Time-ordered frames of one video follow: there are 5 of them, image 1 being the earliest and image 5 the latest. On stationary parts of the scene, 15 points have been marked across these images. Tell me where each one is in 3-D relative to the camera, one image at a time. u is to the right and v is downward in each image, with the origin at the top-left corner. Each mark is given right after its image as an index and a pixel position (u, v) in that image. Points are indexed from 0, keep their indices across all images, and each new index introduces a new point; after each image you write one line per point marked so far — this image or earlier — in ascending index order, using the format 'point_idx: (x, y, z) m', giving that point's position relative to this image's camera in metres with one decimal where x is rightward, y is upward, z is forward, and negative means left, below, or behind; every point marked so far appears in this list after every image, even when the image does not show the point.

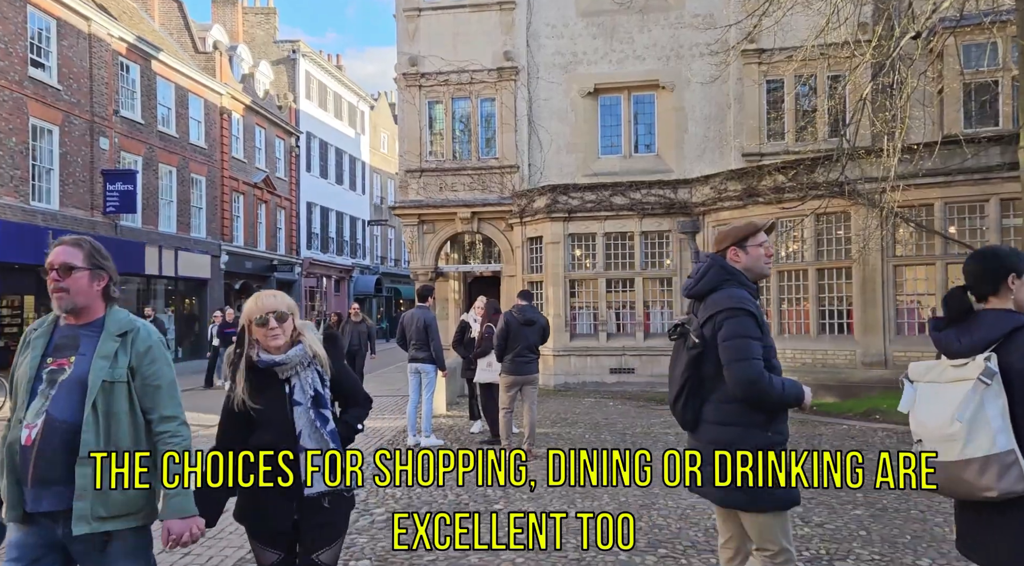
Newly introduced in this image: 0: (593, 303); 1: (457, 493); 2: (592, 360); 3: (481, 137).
0: (+1.4, -0.4, +14.7) m
1: (-0.5, -1.6, +6.6) m
2: (+1.4, -1.4, +14.5) m
3: (-0.6, +2.9, +16.6) m
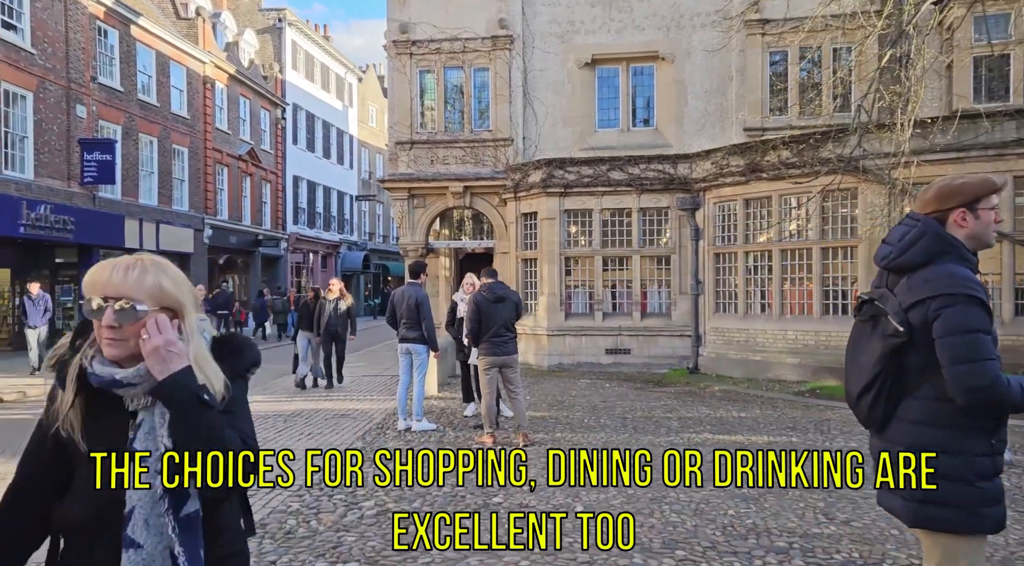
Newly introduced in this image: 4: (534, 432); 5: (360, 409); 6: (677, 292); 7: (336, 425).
0: (+1.3, 0.0, +14.3) m
1: (-0.5, -1.5, +6.2) m
2: (+1.3, -1.0, +14.1) m
3: (-0.7, +3.4, +16.1) m
4: (+0.2, -1.4, +8.0) m
5: (-1.9, -1.7, +10.8) m
6: (+2.8, -0.2, +13.9) m
7: (-2.0, -1.7, +9.6) m
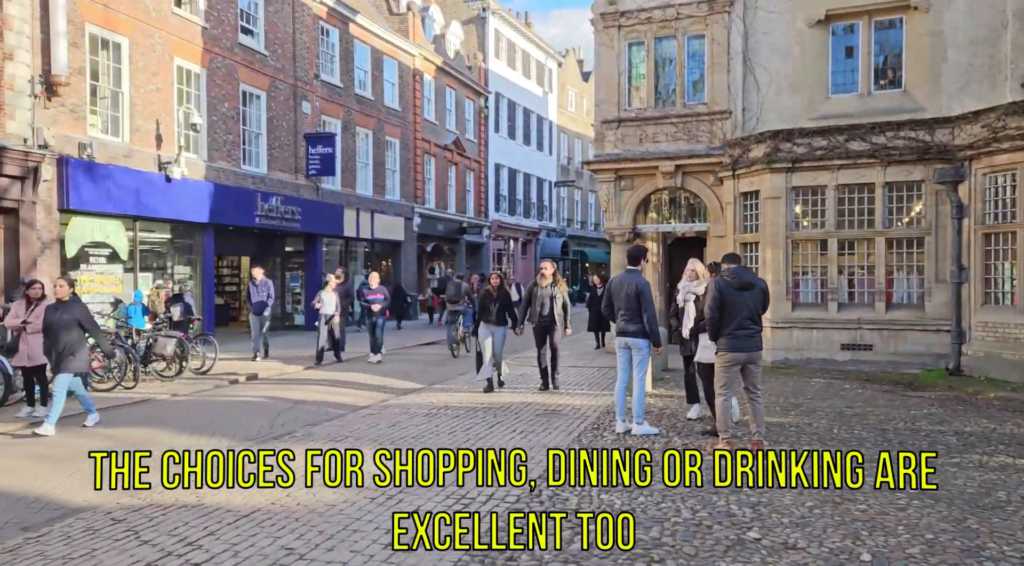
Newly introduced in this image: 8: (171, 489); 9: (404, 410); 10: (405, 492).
0: (+4.7, +0.2, +12.7) m
1: (+1.0, -1.4, +5.3) m
2: (+4.6, -0.8, +12.6) m
3: (+3.1, +3.6, +14.9) m
4: (+2.2, -1.3, +6.8) m
5: (+0.7, -1.5, +10.1) m
6: (+6.0, 0.0, +12.0) m
7: (+0.4, -1.6, +9.0) m
8: (-2.8, -1.7, +6.8) m
9: (-1.4, -1.6, +10.5) m
10: (-0.8, -1.6, +6.3) m
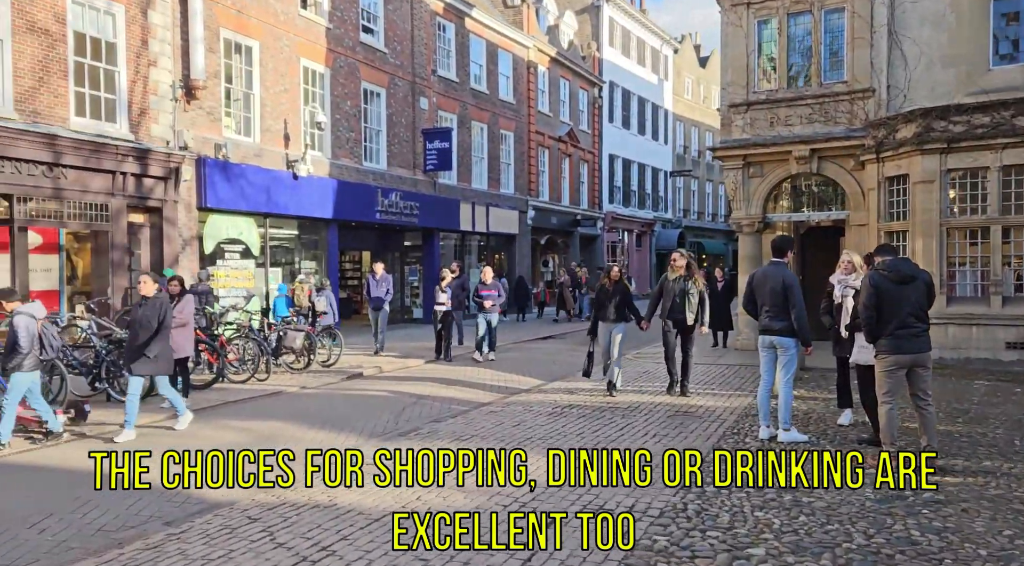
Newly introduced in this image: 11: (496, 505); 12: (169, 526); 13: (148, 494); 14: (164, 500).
0: (+6.5, +0.4, +11.6) m
1: (+1.9, -1.4, +4.7) m
2: (+6.4, -0.7, +11.5) m
3: (+5.2, +3.7, +13.9) m
4: (+3.2, -1.3, +6.1) m
5: (+2.2, -1.4, +9.5) m
6: (+7.7, +0.2, +10.7) m
7: (+1.7, -1.5, +8.4) m
8: (-1.7, -1.6, +6.7) m
9: (+0.2, -1.5, +10.2) m
10: (+0.2, -1.5, +5.9) m
11: (-0.1, -1.6, +5.9) m
12: (-2.4, -1.7, +5.9) m
13: (-2.9, -1.7, +6.7) m
14: (-2.7, -1.7, +6.5) m
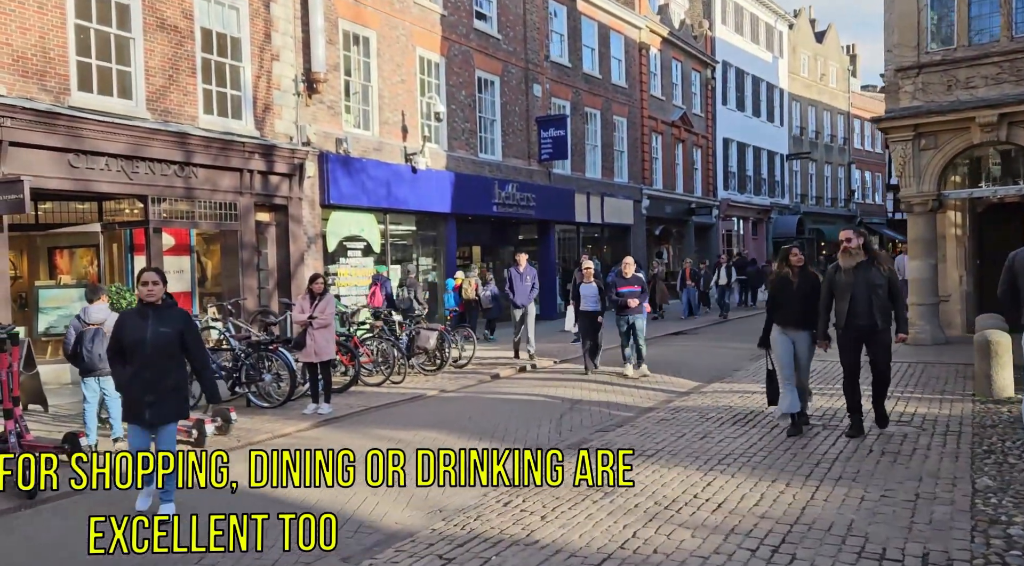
0: (+8.5, +0.6, +9.7) m
1: (+3.1, -1.3, +3.4) m
2: (+8.4, -0.4, +9.6) m
3: (+7.4, +4.0, +12.1) m
4: (+4.6, -1.1, +4.6) m
5: (+4.0, -1.3, +8.1) m
6: (+9.6, +0.4, +8.7) m
7: (+3.4, -1.4, +7.1) m
8: (-0.2, -1.6, +5.8) m
9: (+2.1, -1.4, +9.1) m
10: (+1.6, -1.5, +4.8) m
11: (+1.3, -1.5, +4.8) m
12: (-1.0, -1.7, +5.1) m
13: (-1.4, -1.7, +5.9) m
14: (-1.2, -1.7, +5.7) m
